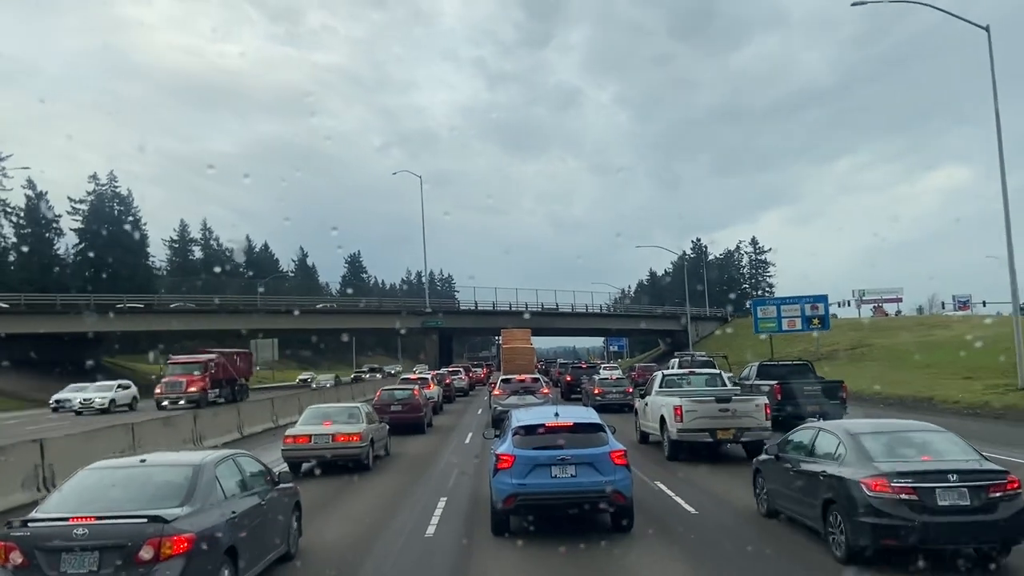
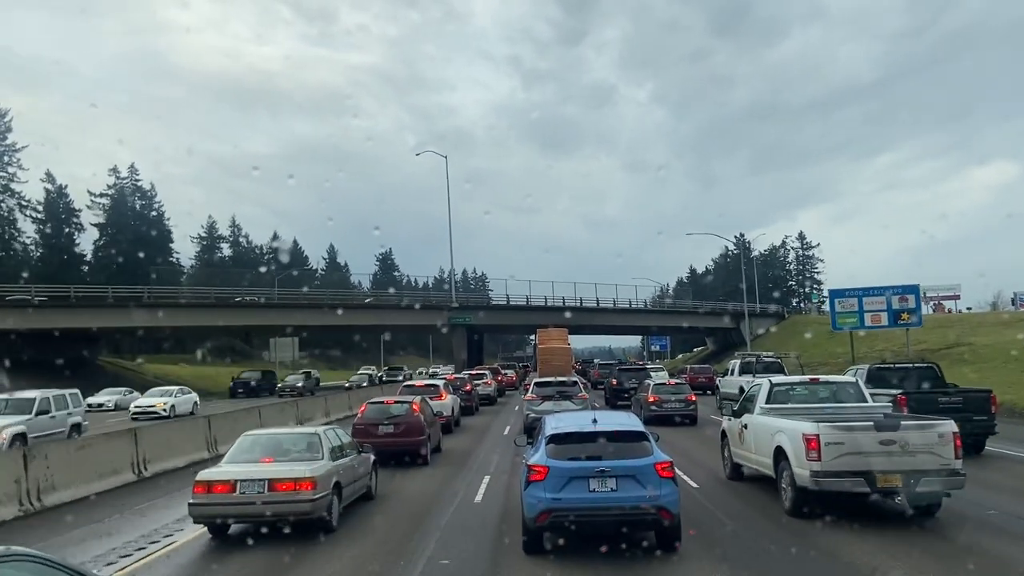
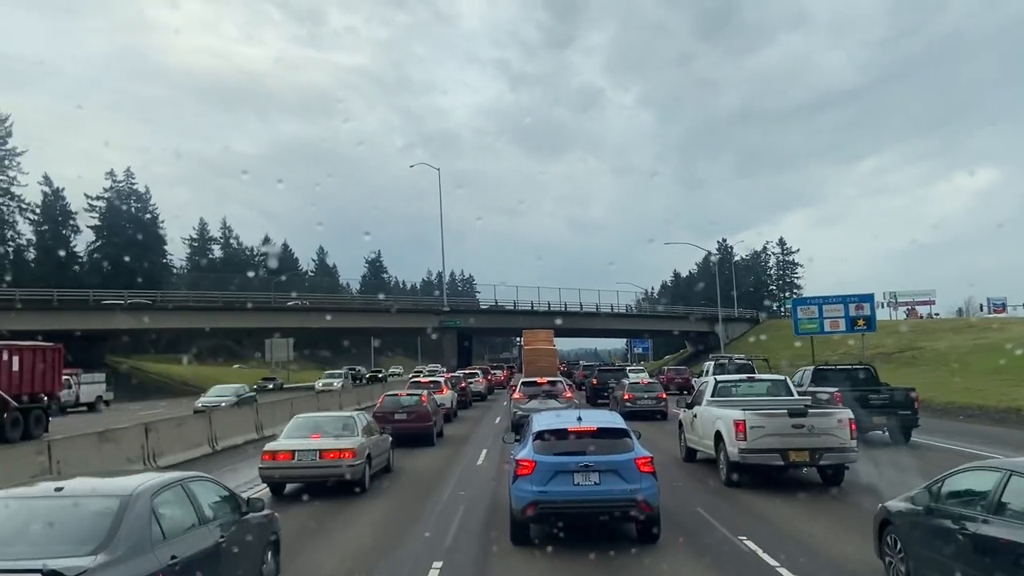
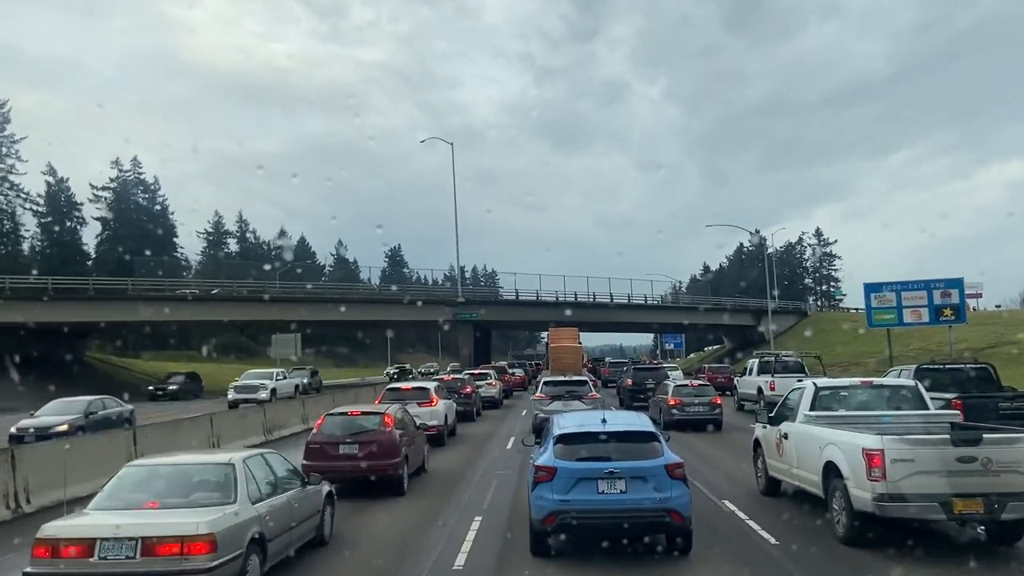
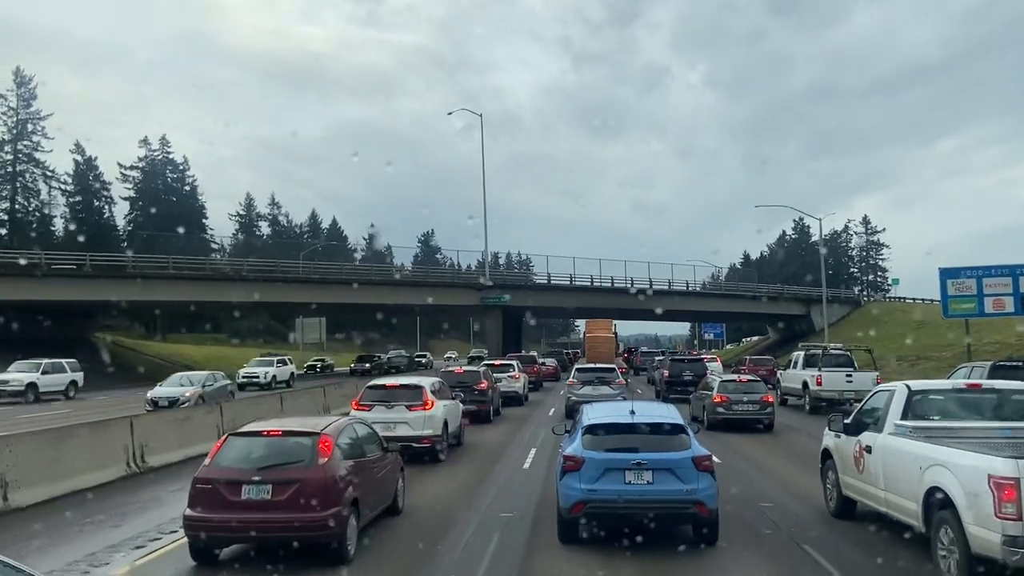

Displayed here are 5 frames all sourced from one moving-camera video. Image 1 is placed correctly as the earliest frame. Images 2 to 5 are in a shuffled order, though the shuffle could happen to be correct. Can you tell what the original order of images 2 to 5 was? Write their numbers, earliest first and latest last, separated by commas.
3, 2, 4, 5
